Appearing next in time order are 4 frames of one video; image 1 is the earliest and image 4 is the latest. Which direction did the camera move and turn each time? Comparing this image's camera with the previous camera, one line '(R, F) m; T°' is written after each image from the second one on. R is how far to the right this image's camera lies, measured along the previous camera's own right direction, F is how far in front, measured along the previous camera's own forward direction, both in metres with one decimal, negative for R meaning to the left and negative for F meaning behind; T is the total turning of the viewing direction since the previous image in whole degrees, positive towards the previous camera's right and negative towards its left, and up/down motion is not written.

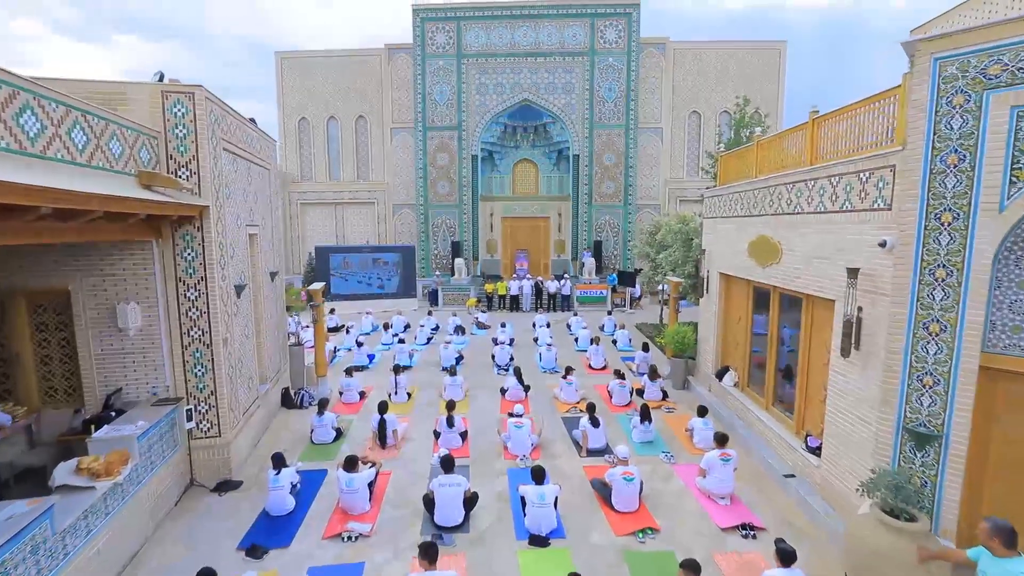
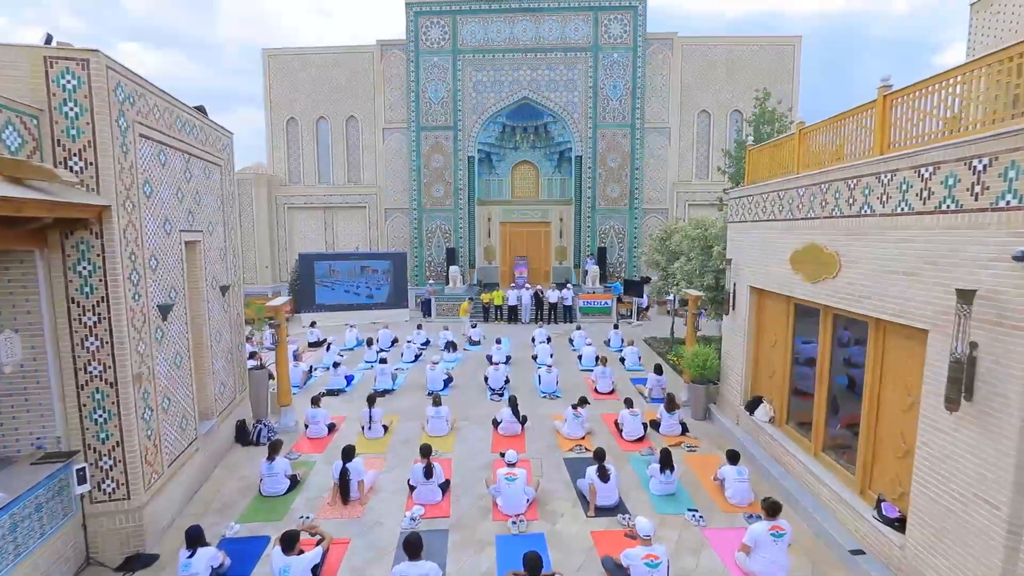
(+0.1, +1.2) m; 0°
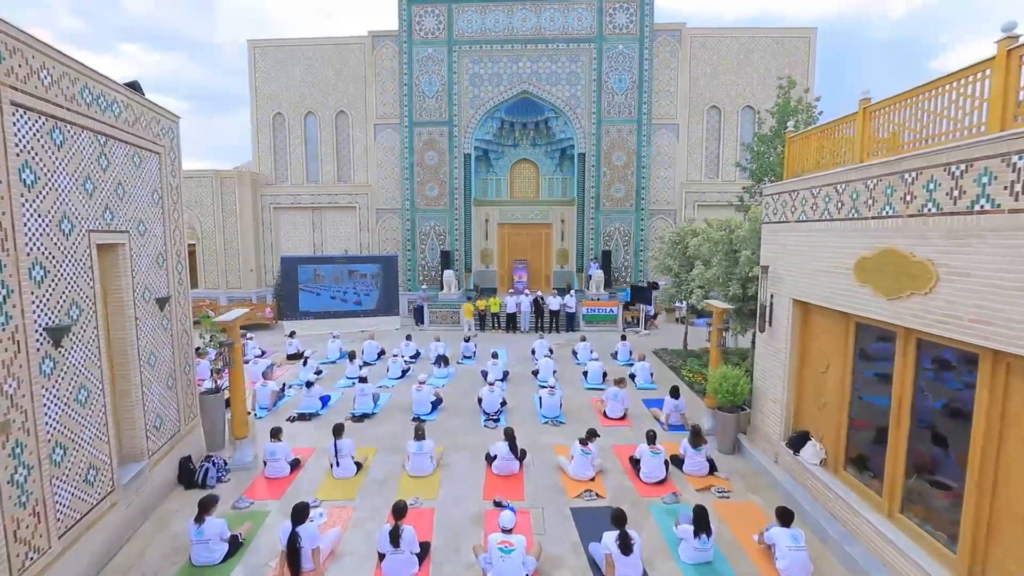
(0.0, +1.1) m; 0°
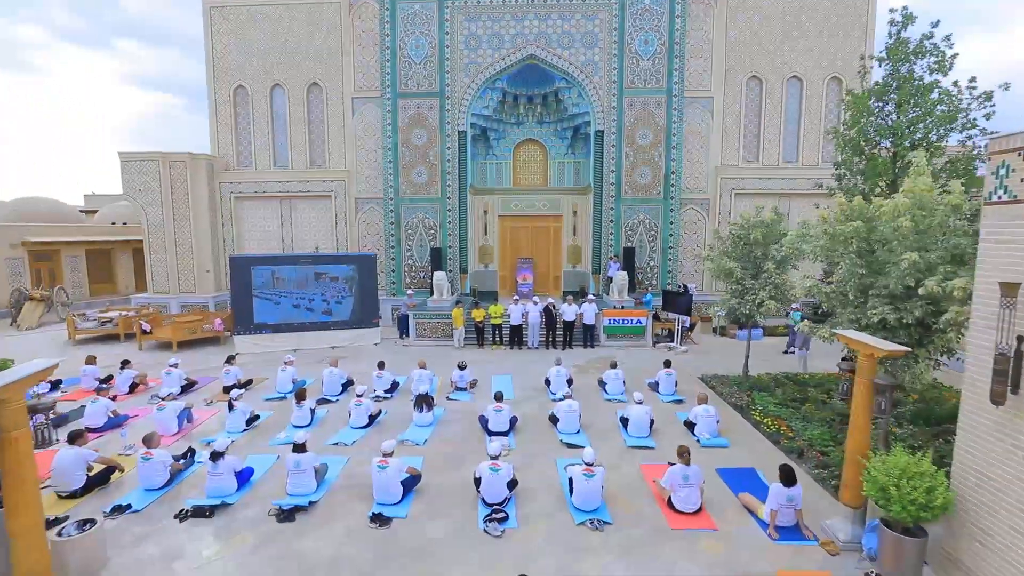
(-0.2, +2.8) m; 0°
